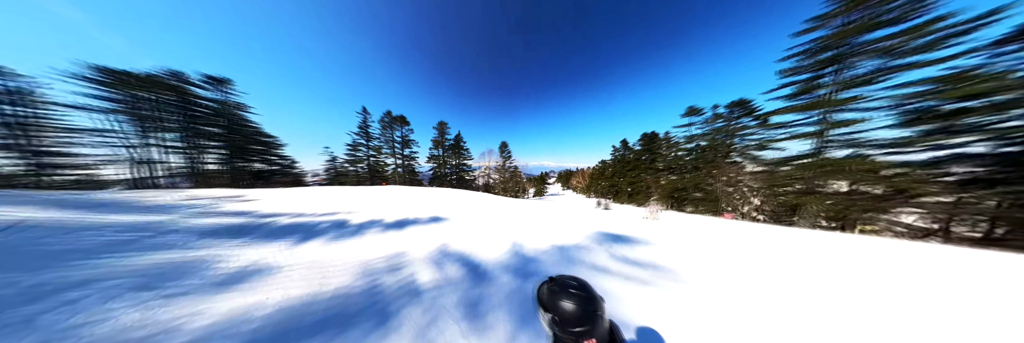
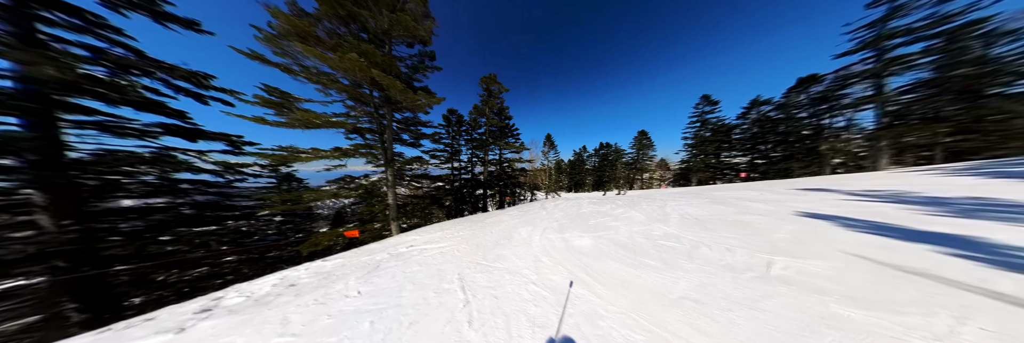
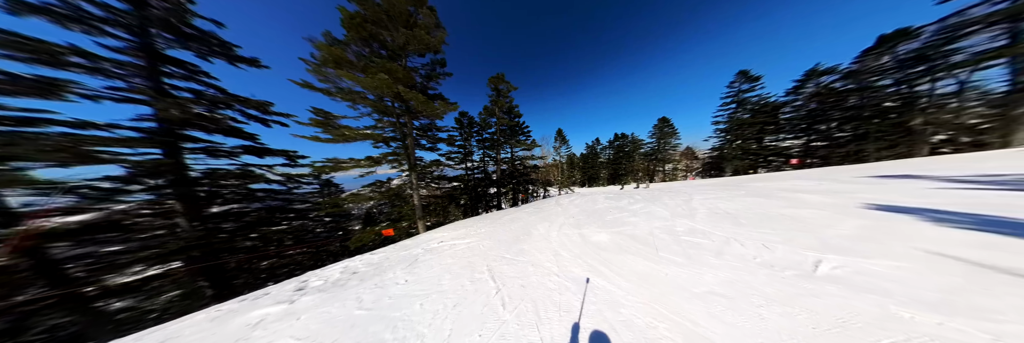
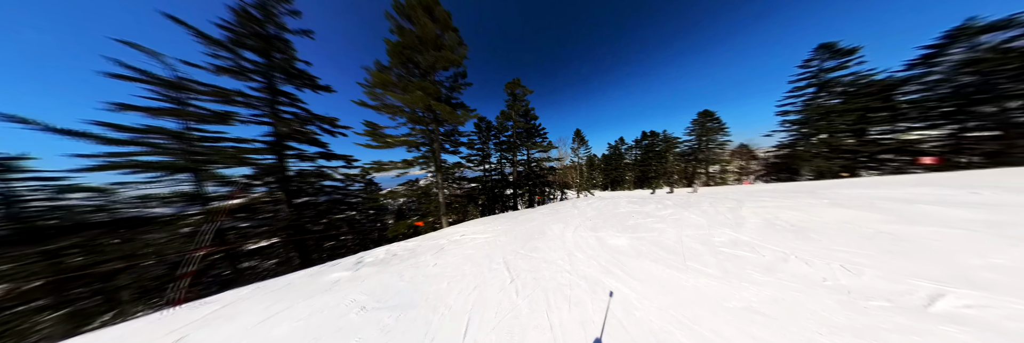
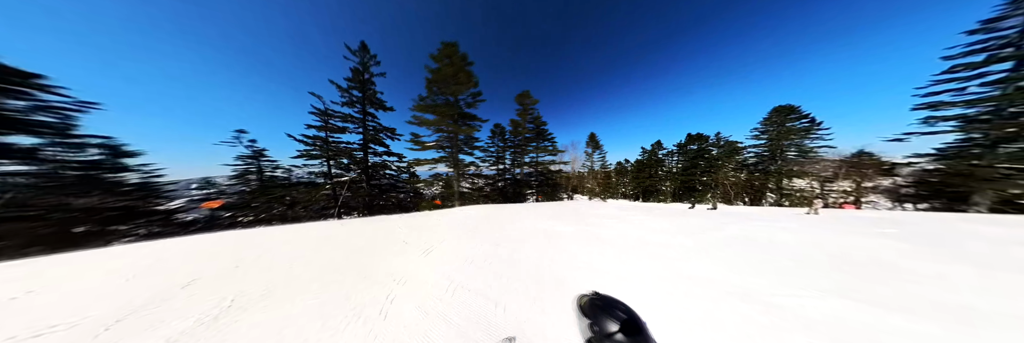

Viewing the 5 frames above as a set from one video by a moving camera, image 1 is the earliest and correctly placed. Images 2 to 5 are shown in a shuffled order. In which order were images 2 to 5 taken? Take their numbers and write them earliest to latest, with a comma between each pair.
5, 4, 3, 2
